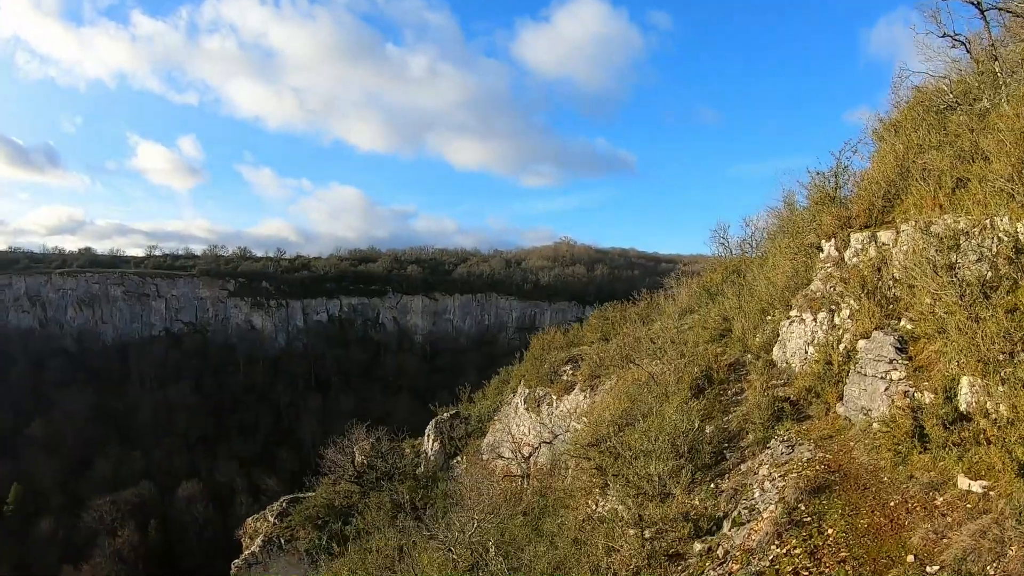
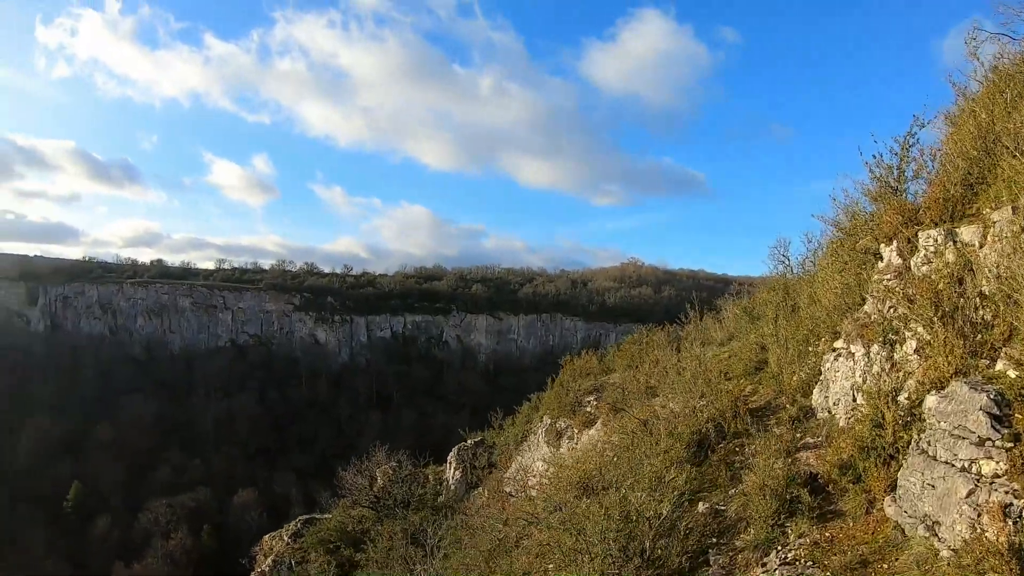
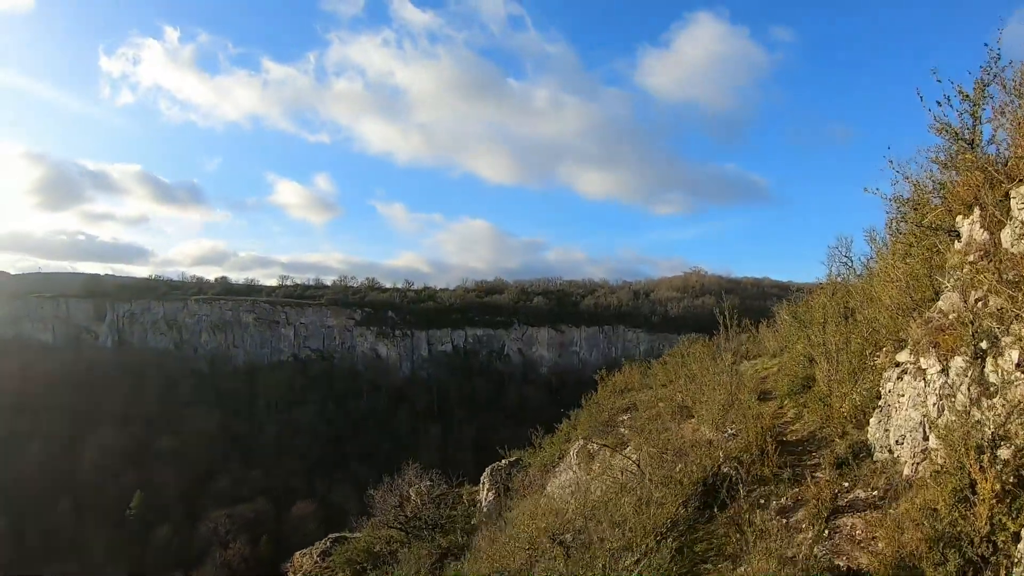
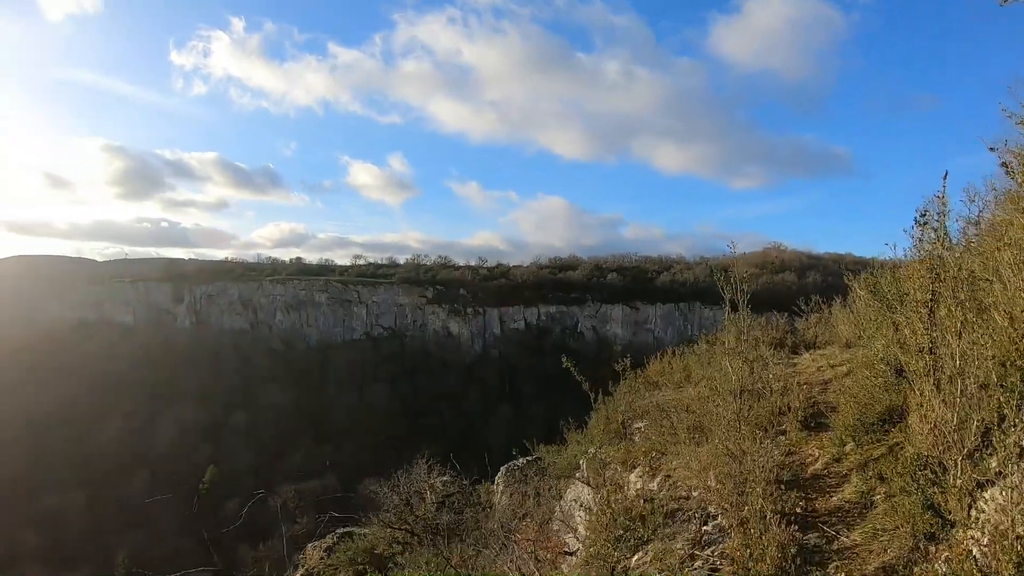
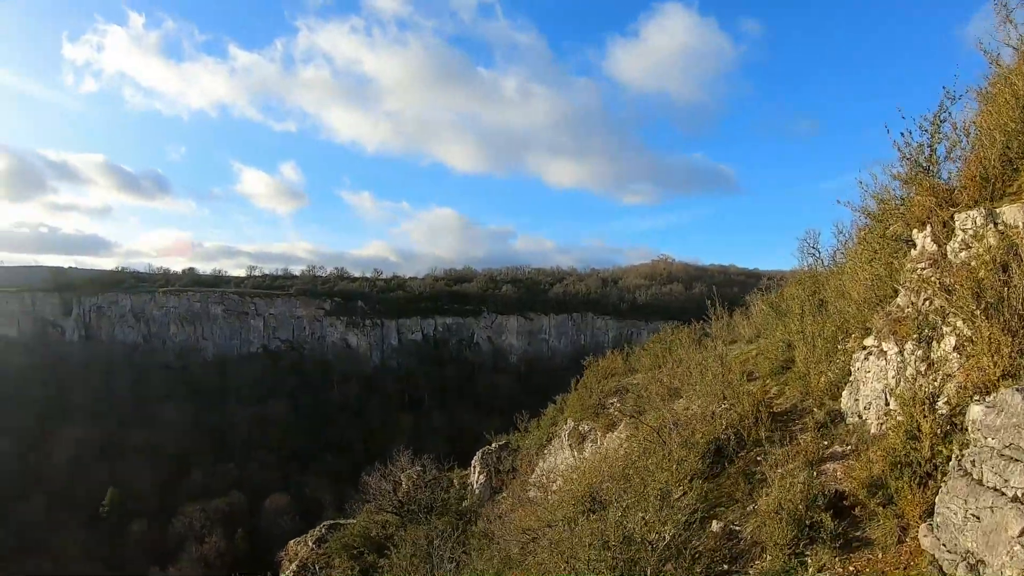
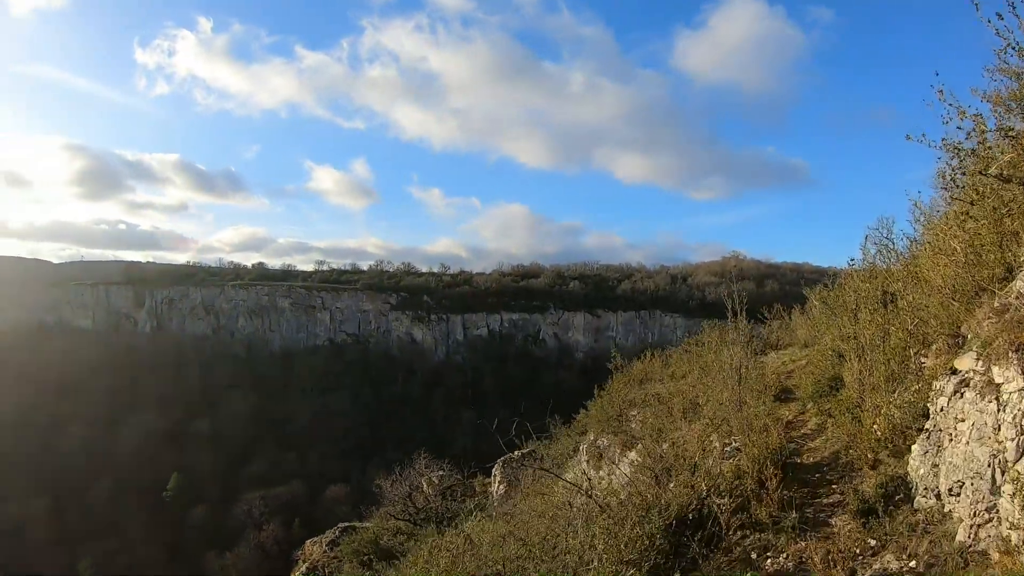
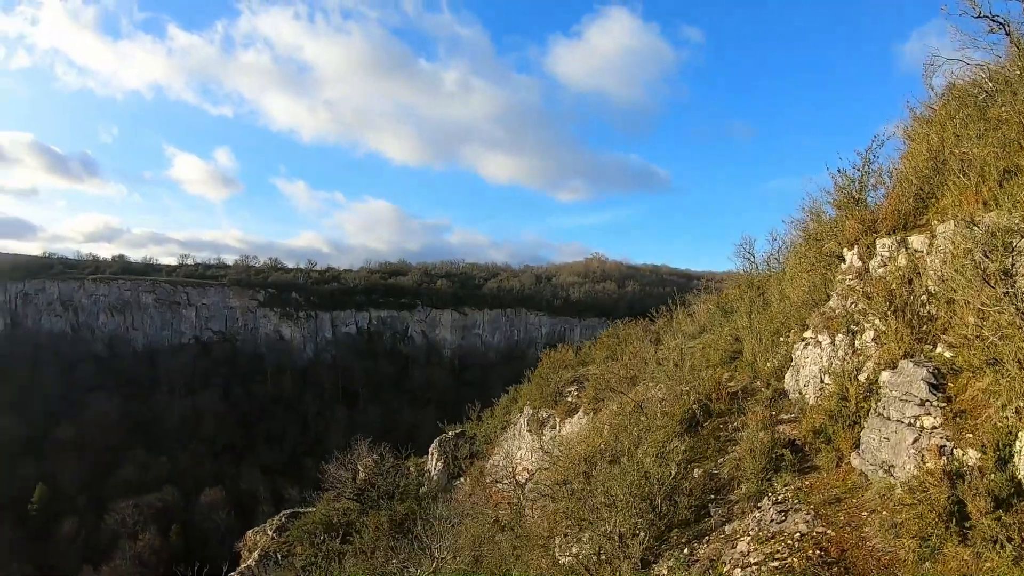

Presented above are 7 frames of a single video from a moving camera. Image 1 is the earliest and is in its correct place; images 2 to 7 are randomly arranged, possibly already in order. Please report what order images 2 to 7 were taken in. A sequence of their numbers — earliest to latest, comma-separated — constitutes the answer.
7, 2, 5, 3, 6, 4
